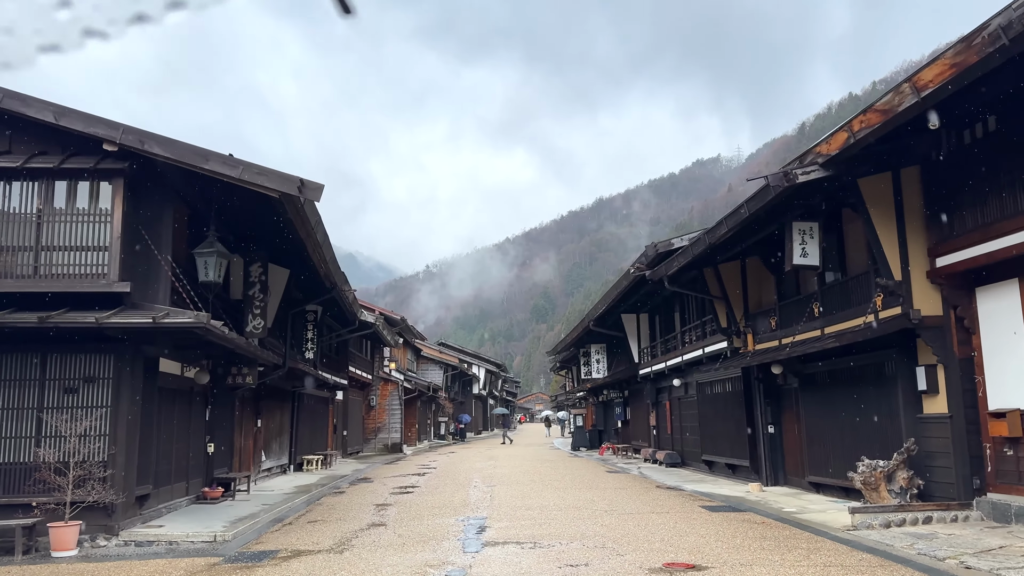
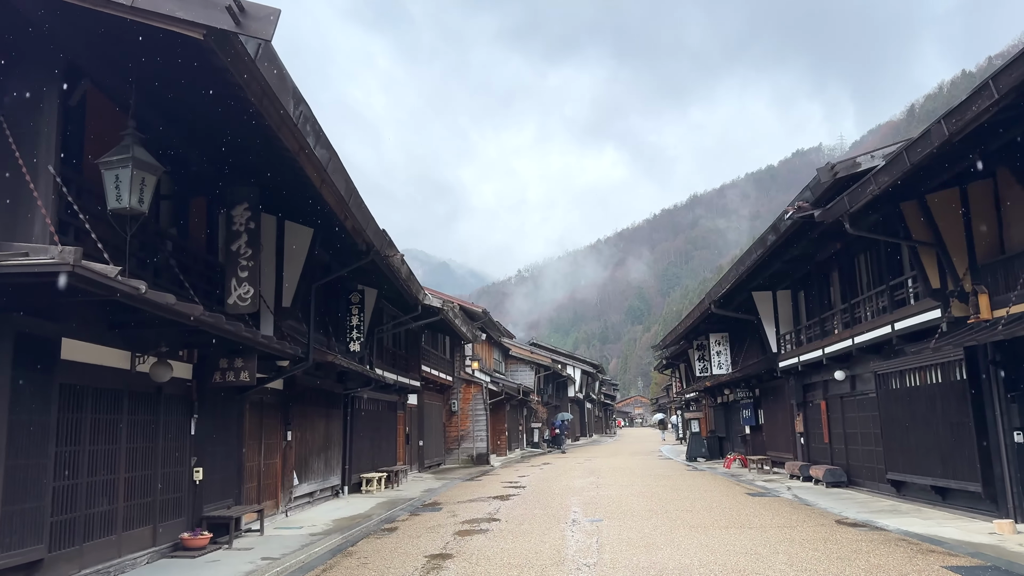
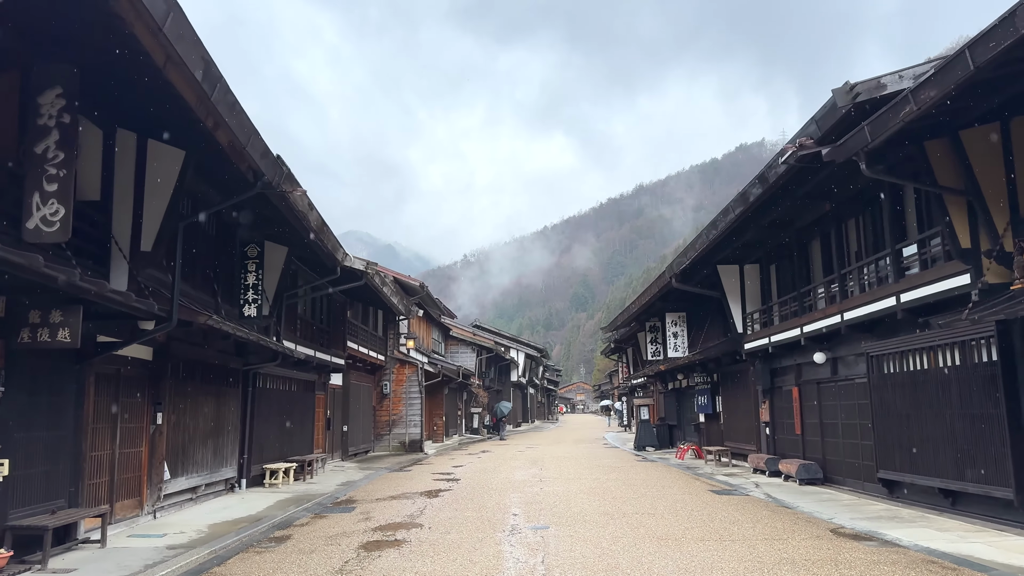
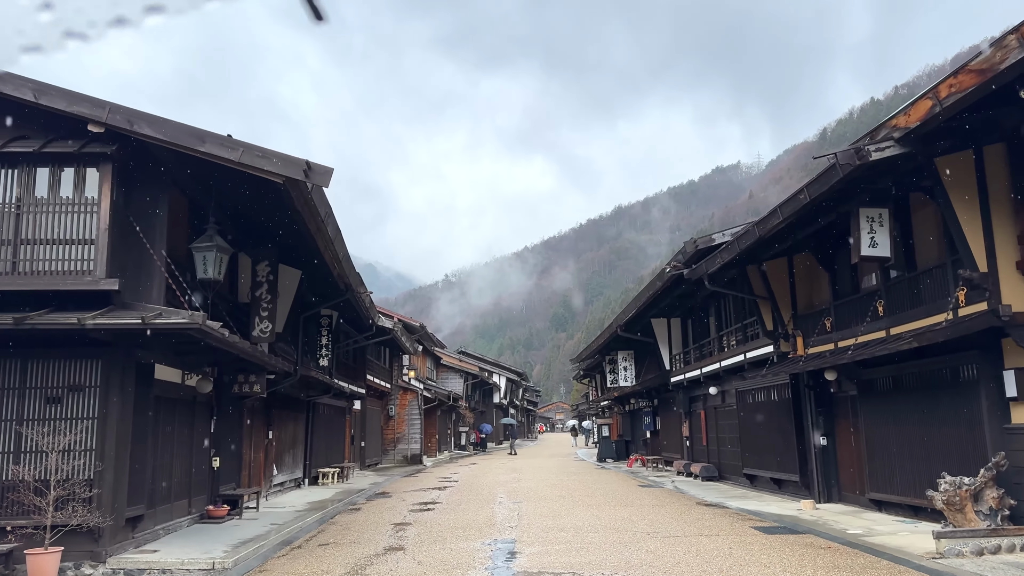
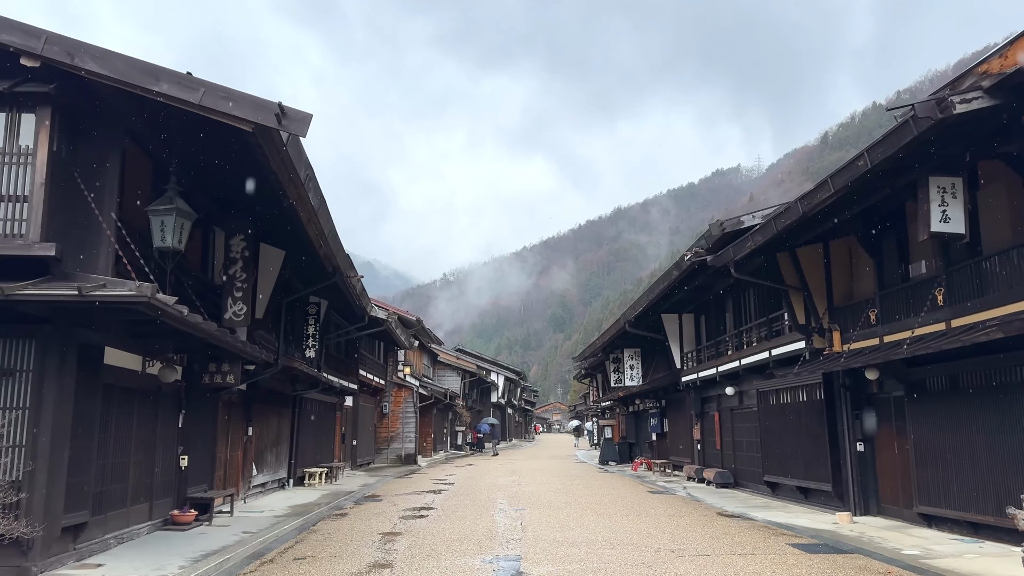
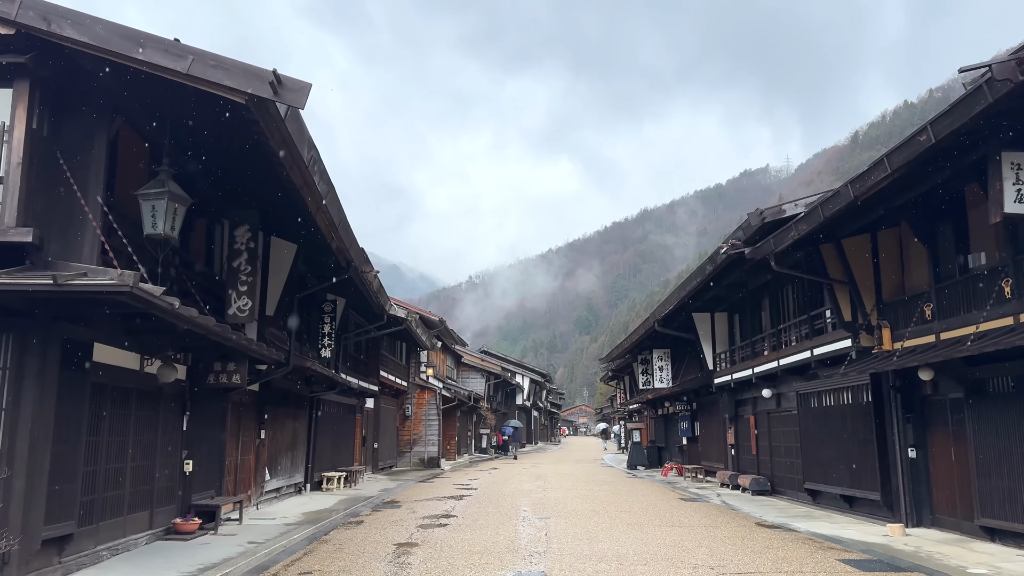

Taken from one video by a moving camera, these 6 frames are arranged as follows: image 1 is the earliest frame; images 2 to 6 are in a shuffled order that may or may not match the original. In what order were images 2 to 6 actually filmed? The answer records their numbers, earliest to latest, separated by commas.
4, 5, 6, 2, 3
